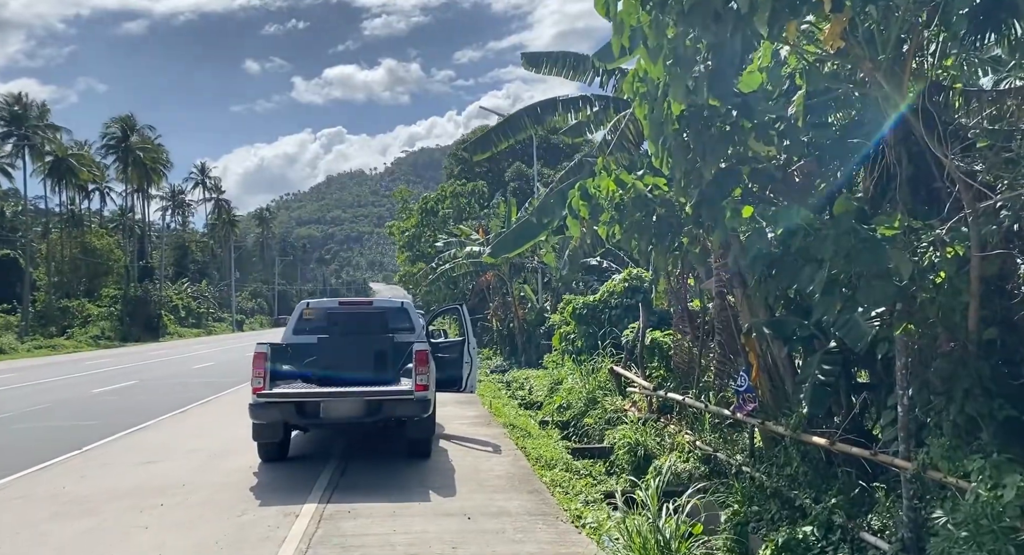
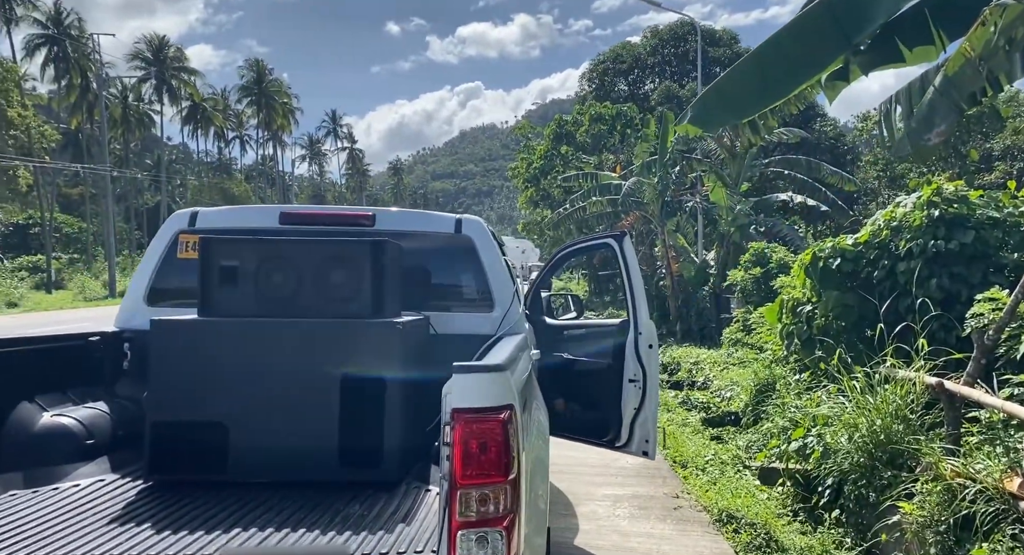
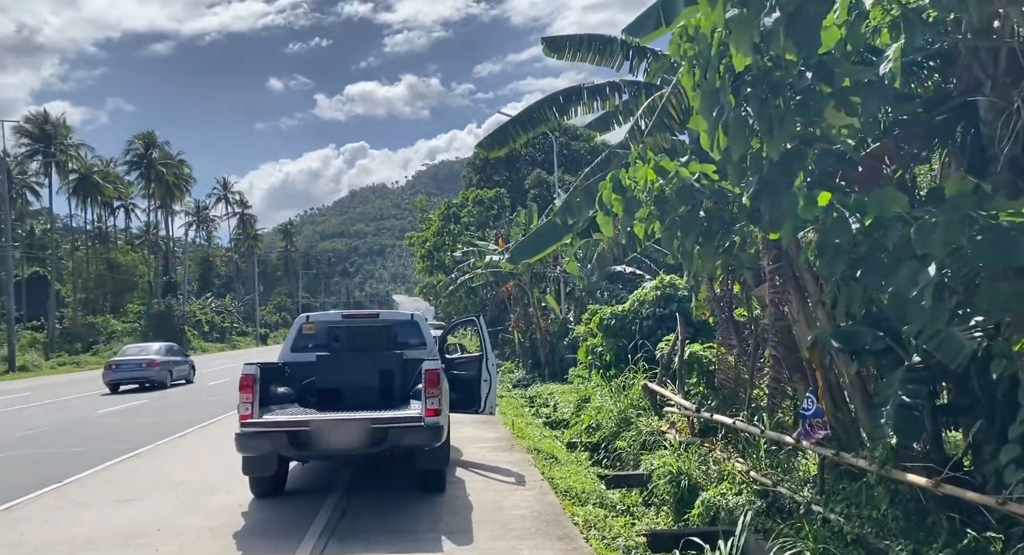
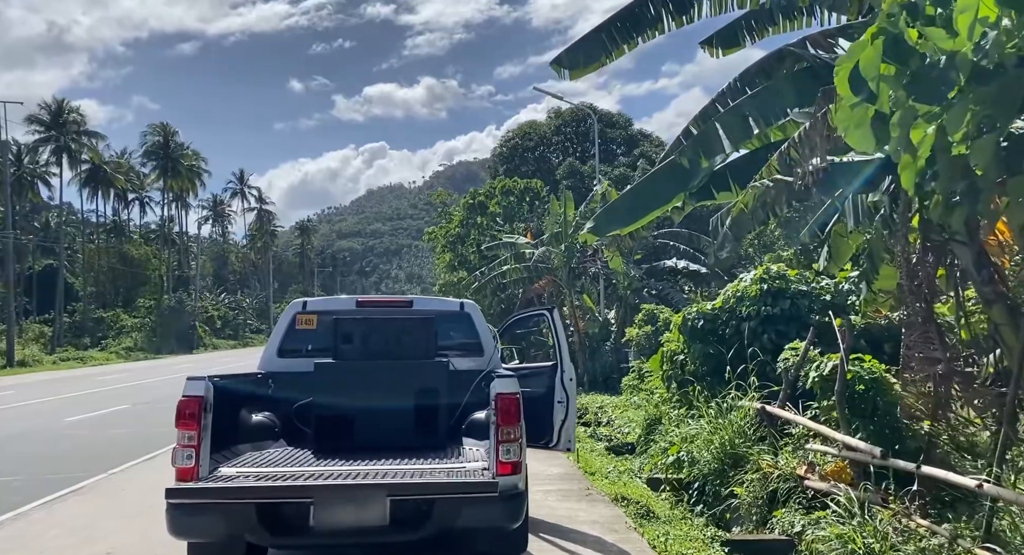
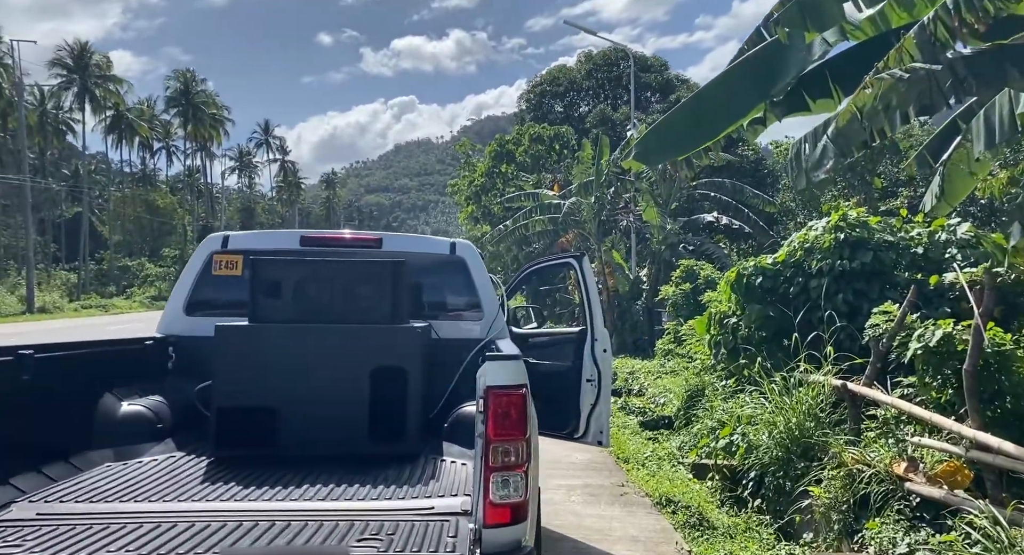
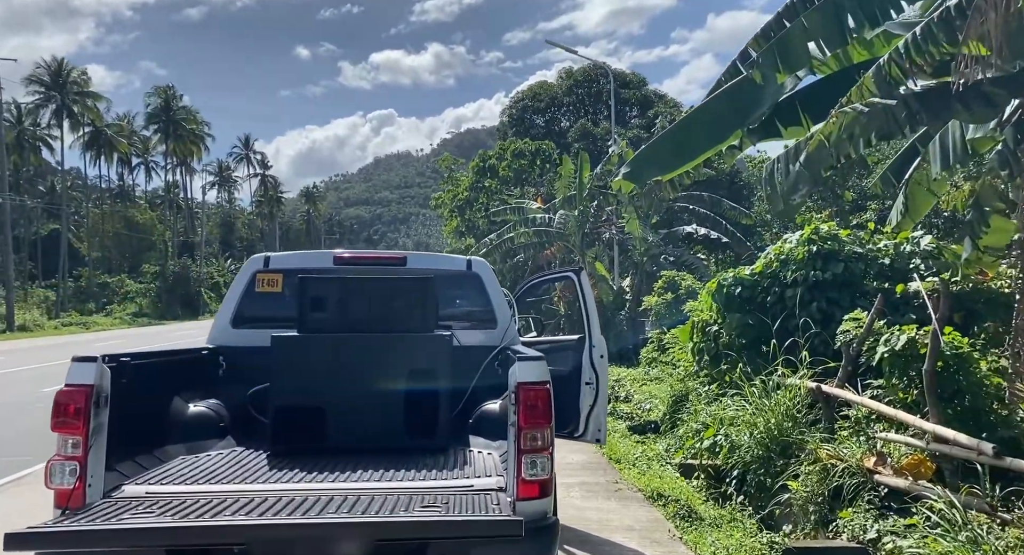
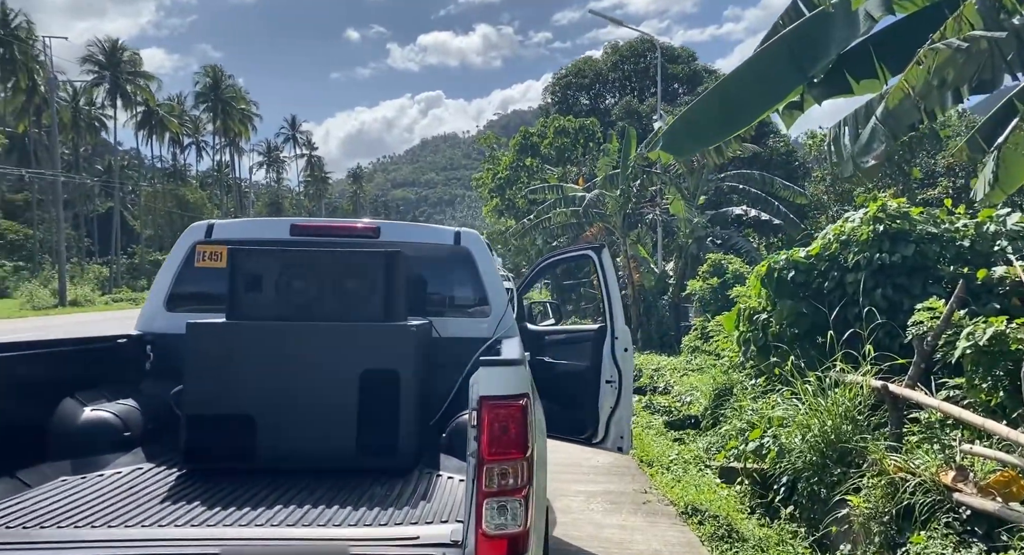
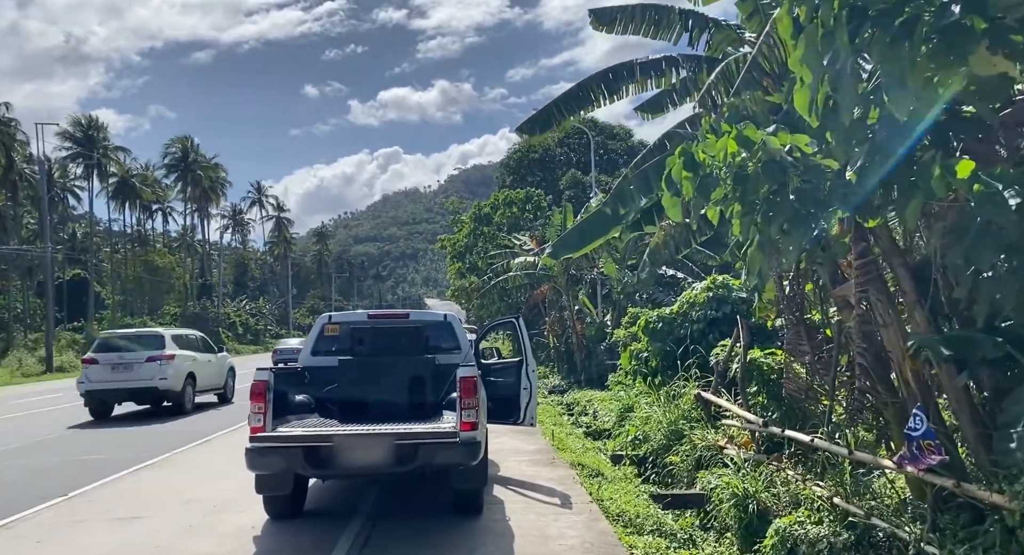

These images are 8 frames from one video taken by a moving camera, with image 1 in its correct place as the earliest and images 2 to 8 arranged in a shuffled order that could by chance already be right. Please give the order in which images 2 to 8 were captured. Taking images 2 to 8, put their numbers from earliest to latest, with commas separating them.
3, 8, 4, 6, 5, 7, 2
